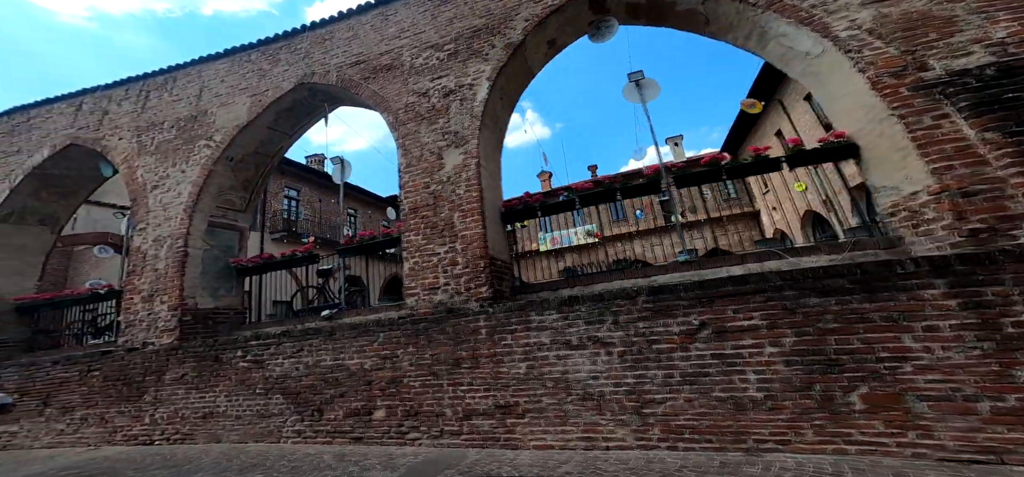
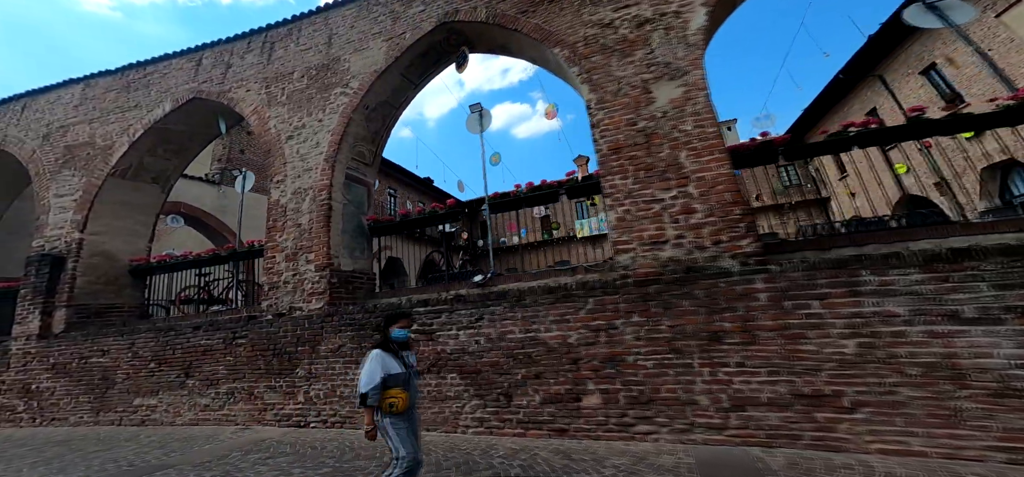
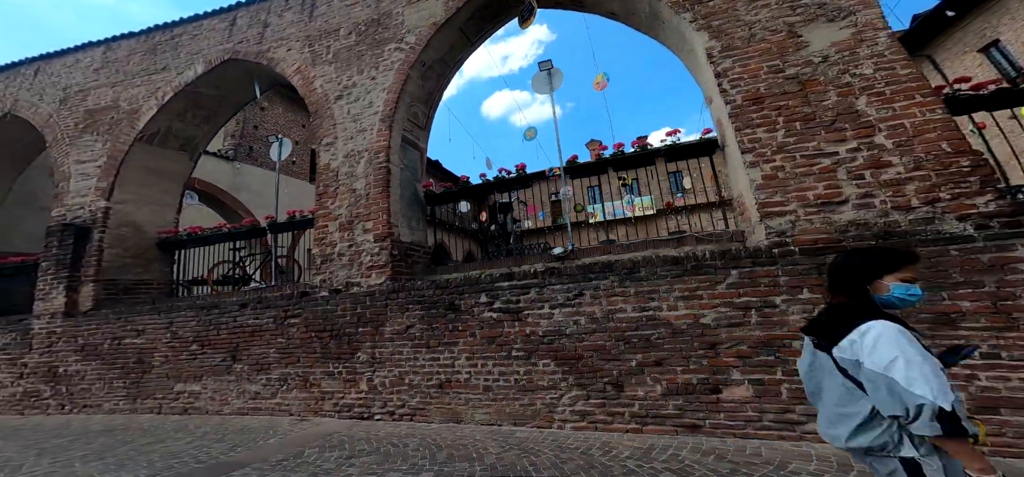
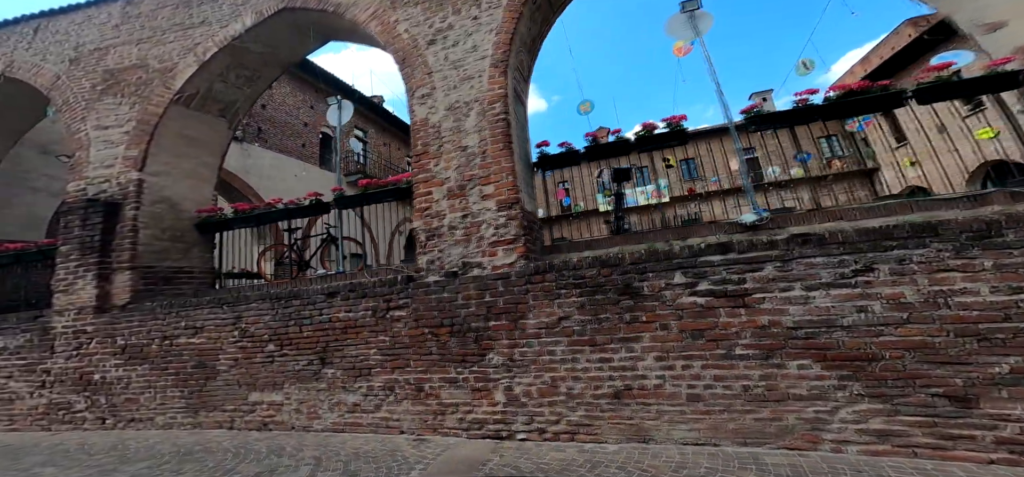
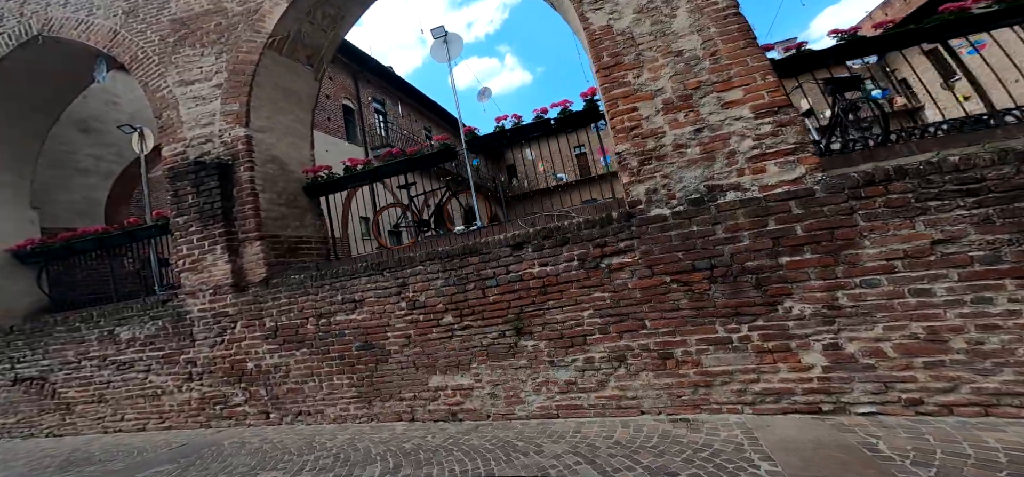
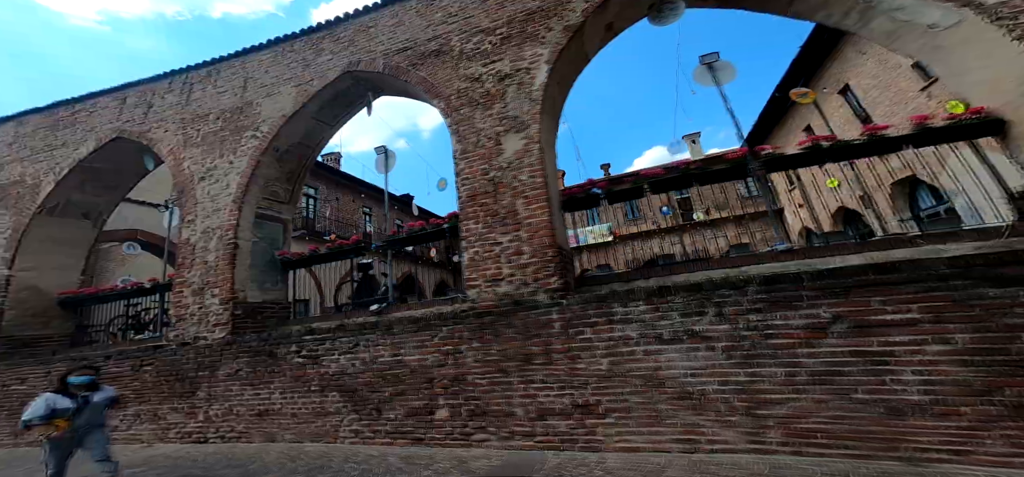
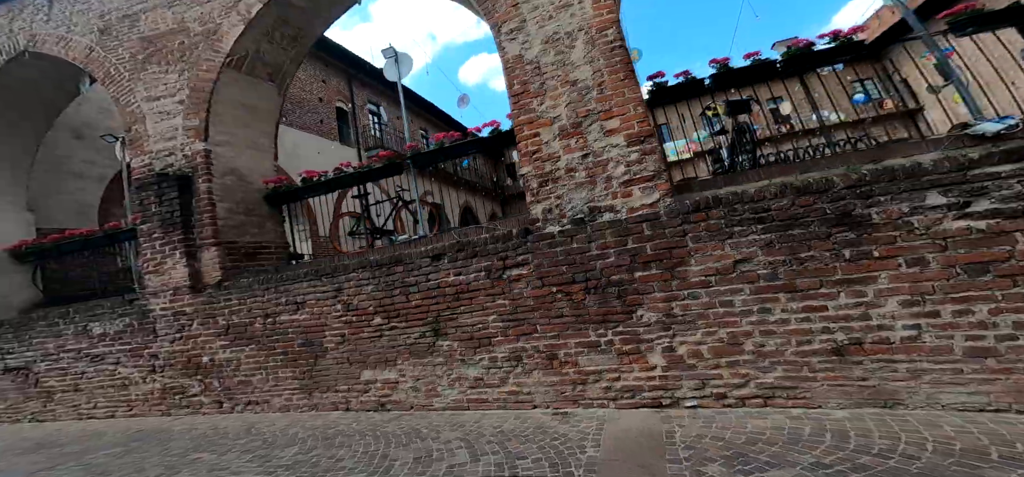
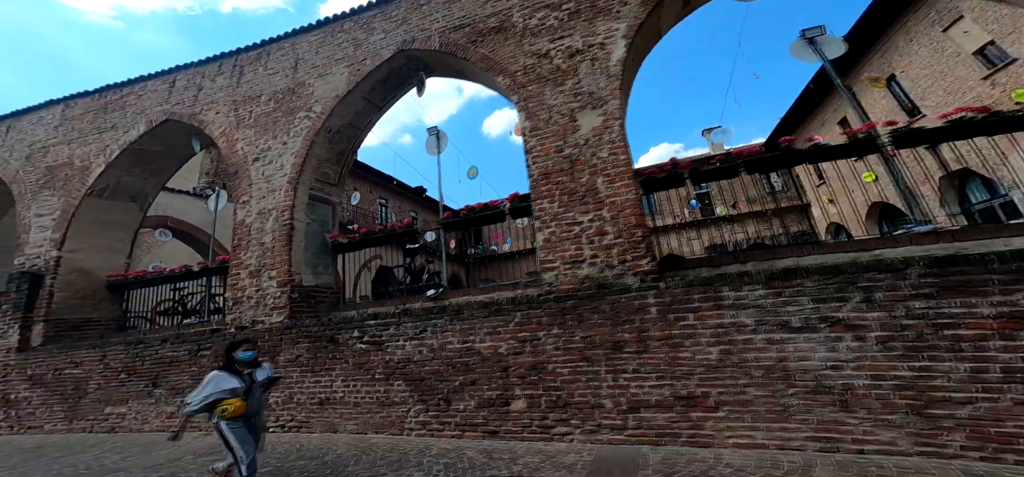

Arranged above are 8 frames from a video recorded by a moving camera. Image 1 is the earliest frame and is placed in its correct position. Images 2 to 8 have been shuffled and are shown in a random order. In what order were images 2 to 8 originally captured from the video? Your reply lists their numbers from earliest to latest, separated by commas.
6, 8, 2, 3, 4, 7, 5
